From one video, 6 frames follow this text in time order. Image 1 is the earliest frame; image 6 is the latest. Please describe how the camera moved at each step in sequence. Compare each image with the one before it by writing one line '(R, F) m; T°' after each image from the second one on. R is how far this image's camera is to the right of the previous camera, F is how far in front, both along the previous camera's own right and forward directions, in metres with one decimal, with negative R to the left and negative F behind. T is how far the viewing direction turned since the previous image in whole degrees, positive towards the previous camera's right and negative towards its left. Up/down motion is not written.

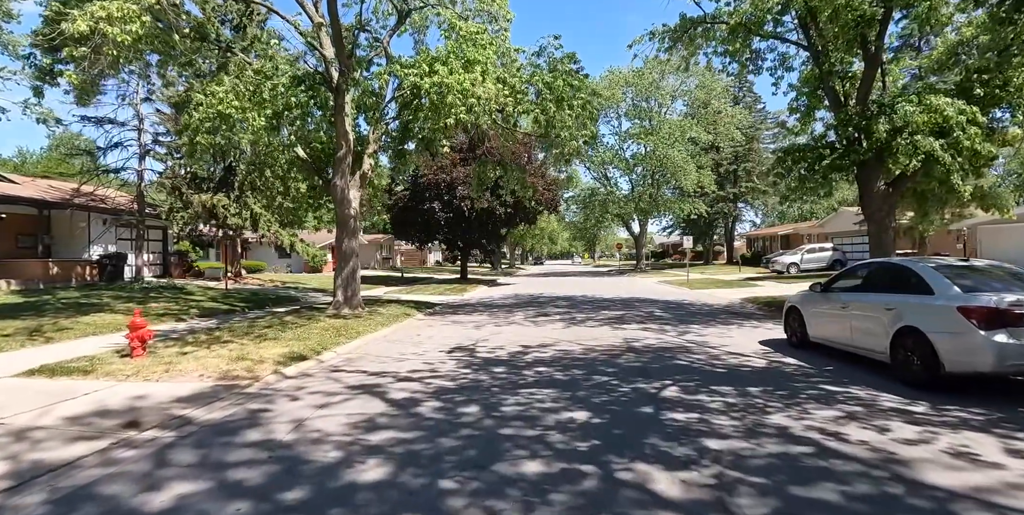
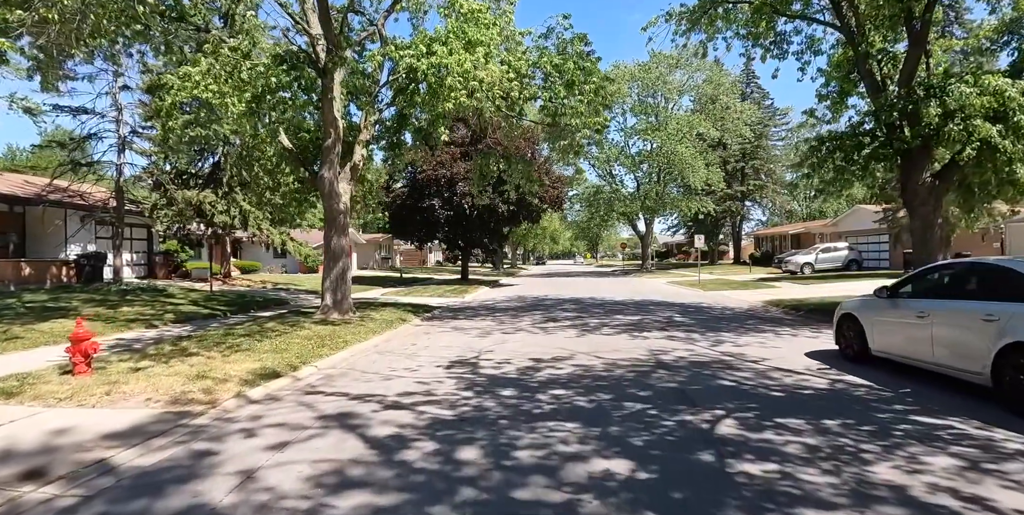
(-0.1, +1.4) m; 0°
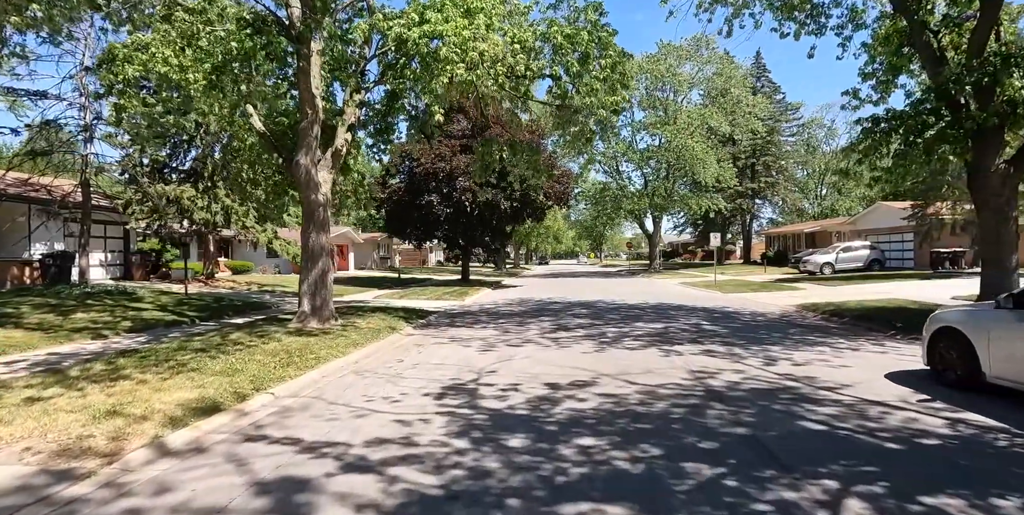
(-0.1, +1.9) m; 0°
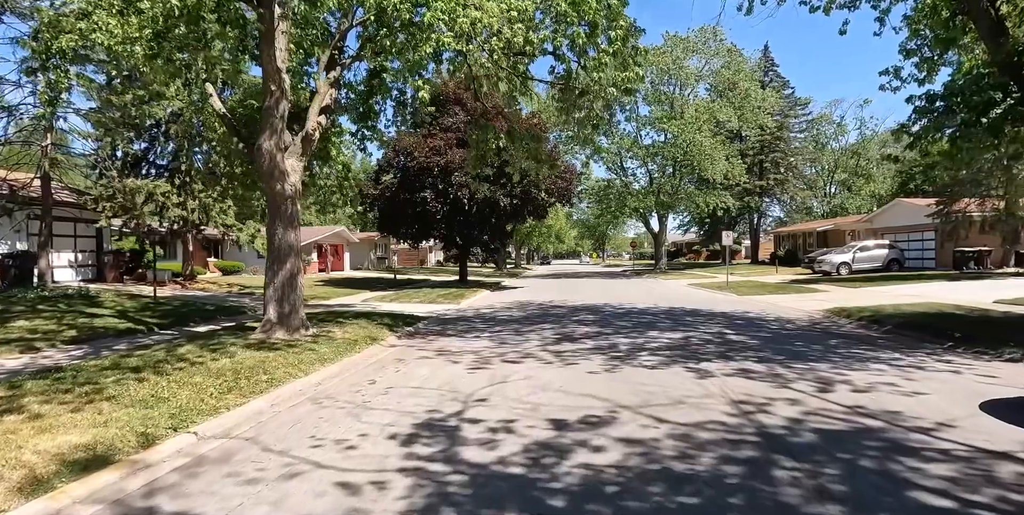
(+0.1, +1.6) m; 0°
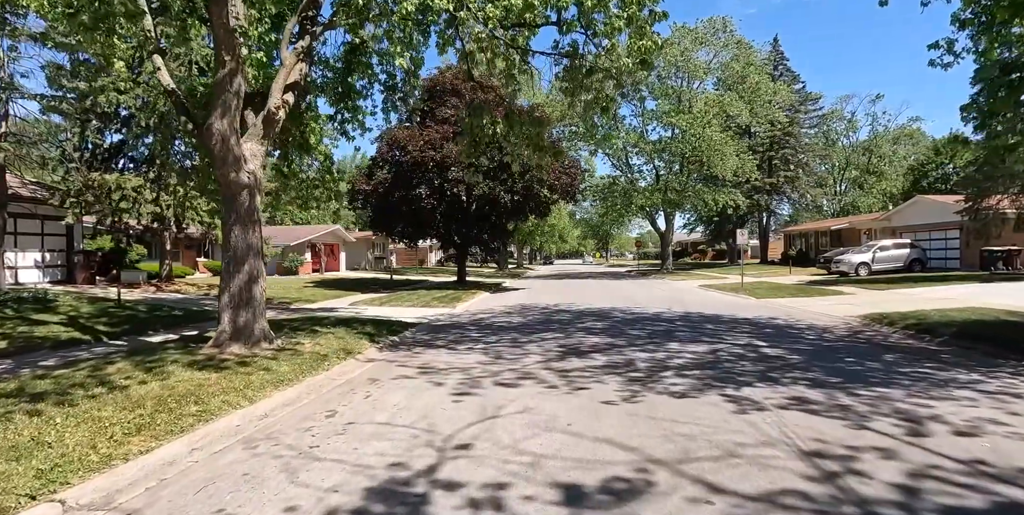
(+0.1, +1.6) m; 0°
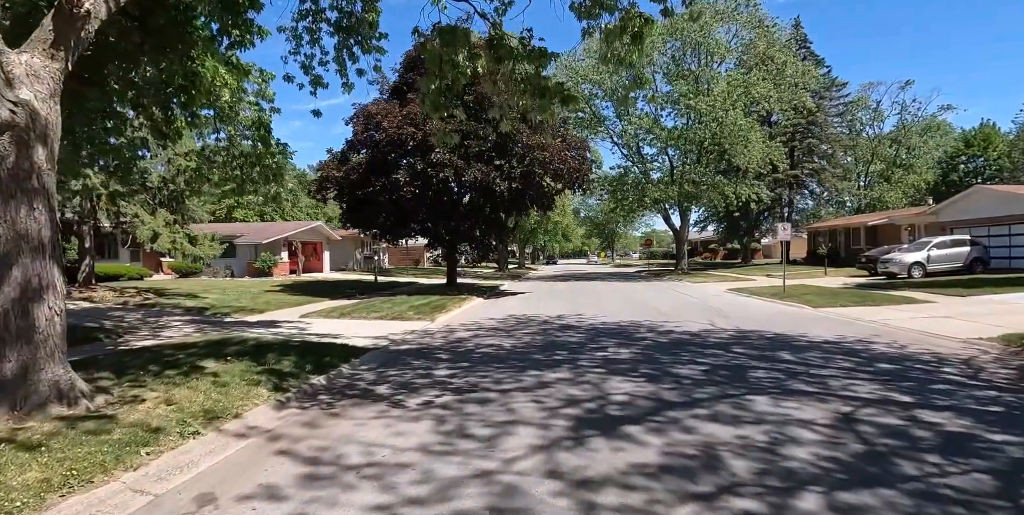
(+0.2, +4.0) m; 0°
